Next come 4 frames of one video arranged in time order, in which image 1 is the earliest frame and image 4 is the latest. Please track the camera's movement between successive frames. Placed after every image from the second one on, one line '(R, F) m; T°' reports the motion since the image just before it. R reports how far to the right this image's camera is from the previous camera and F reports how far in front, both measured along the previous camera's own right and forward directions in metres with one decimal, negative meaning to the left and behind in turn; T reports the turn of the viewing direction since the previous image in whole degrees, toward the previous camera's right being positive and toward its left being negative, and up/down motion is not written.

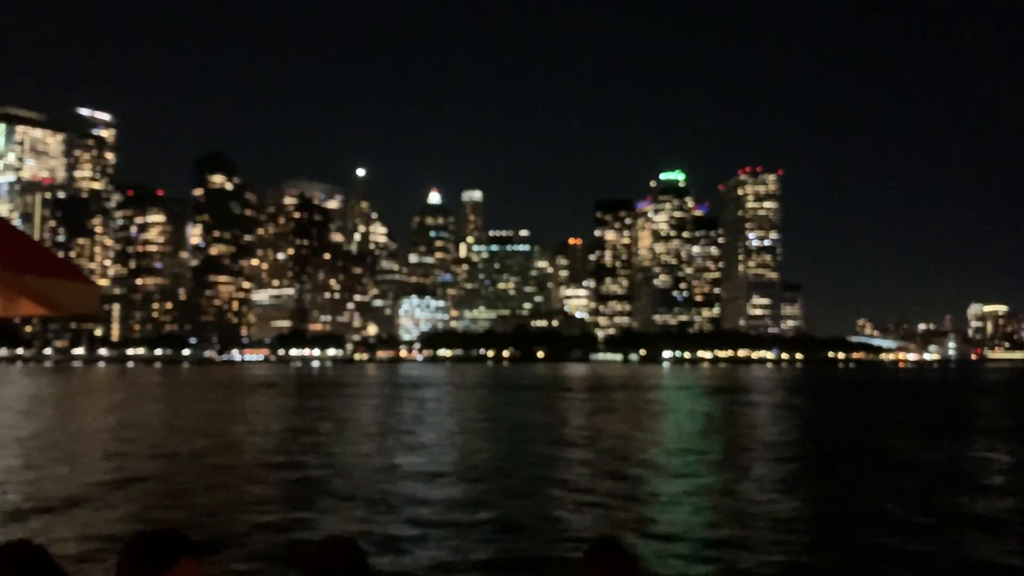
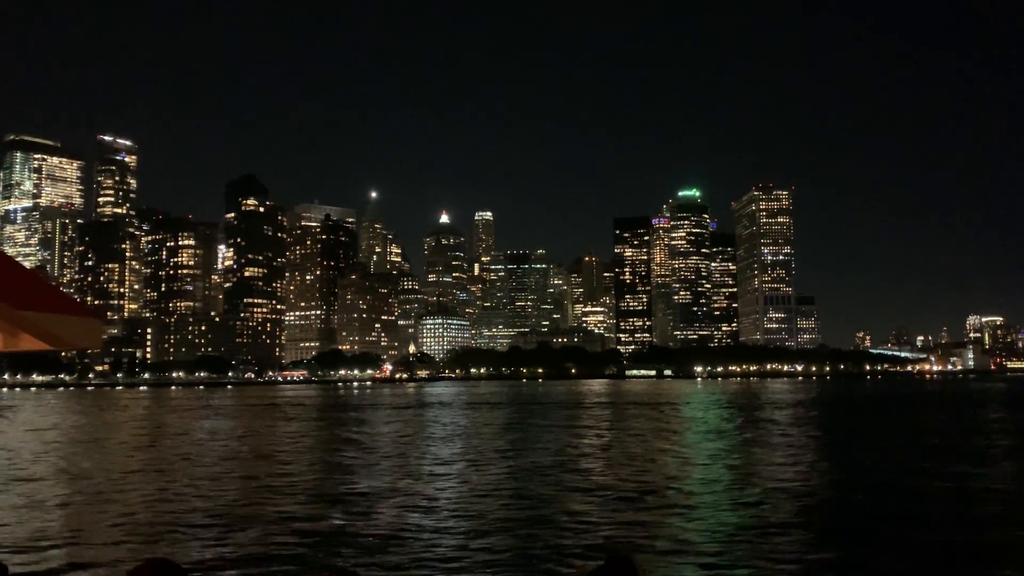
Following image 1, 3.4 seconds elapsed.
(-0.3, +0.2) m; -1°
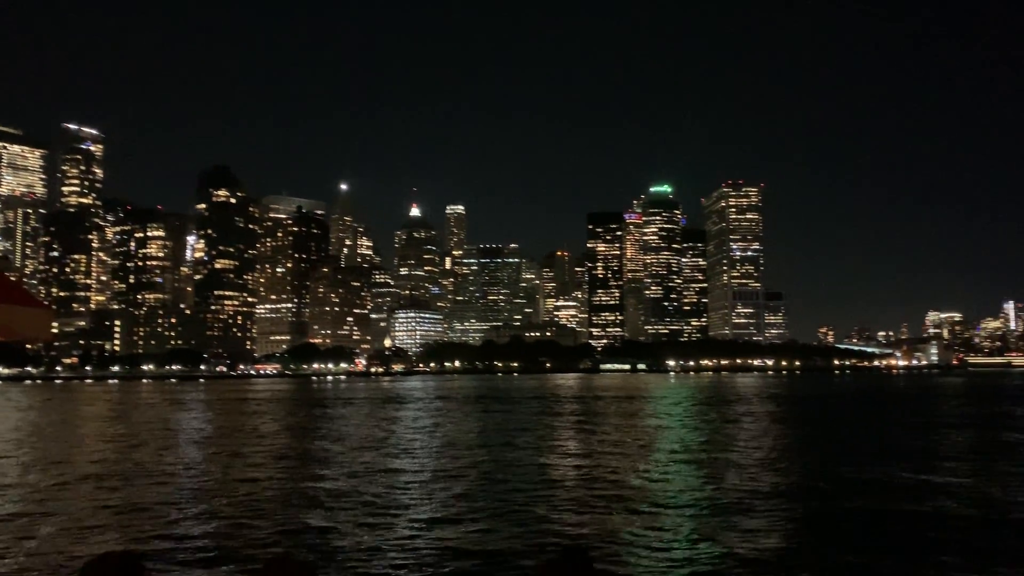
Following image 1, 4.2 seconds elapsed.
(+8.4, +4.3) m; +2°
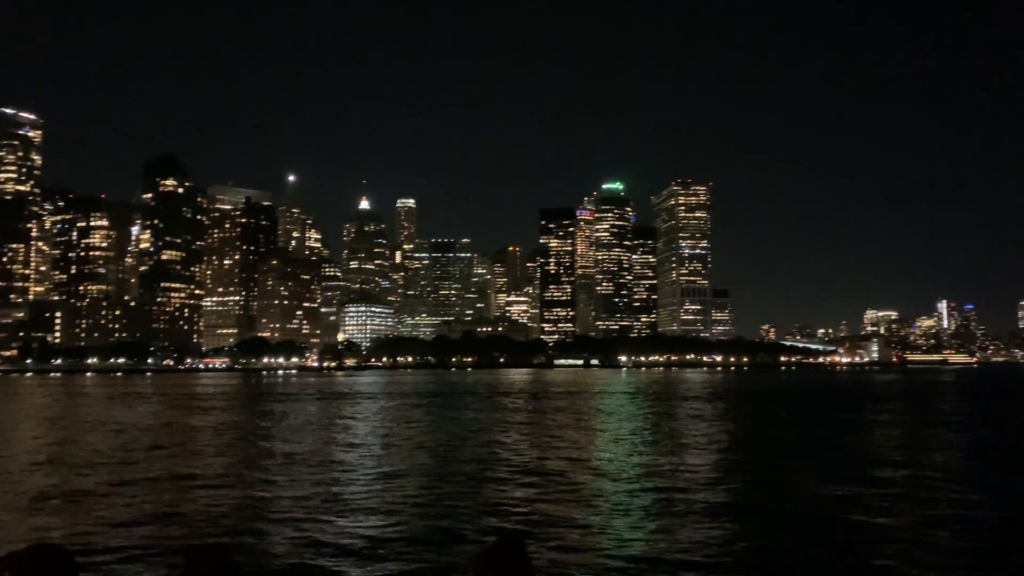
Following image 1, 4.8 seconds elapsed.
(+8.0, 0.0) m; +3°
